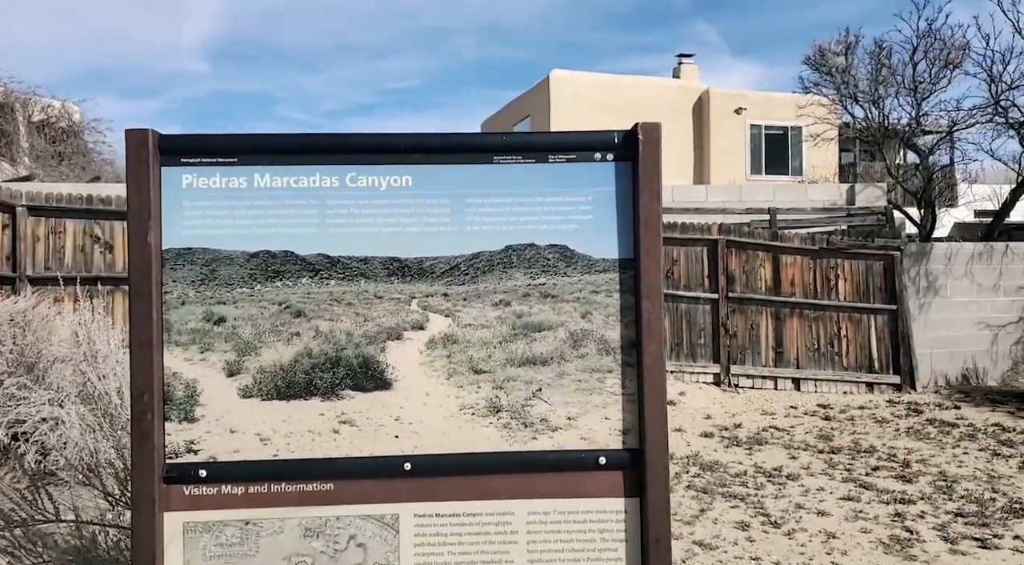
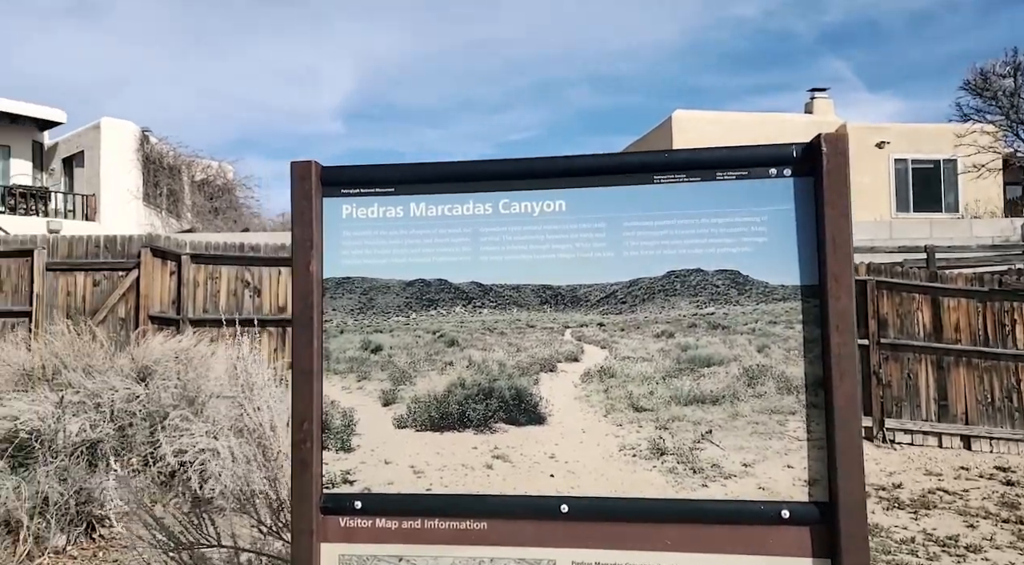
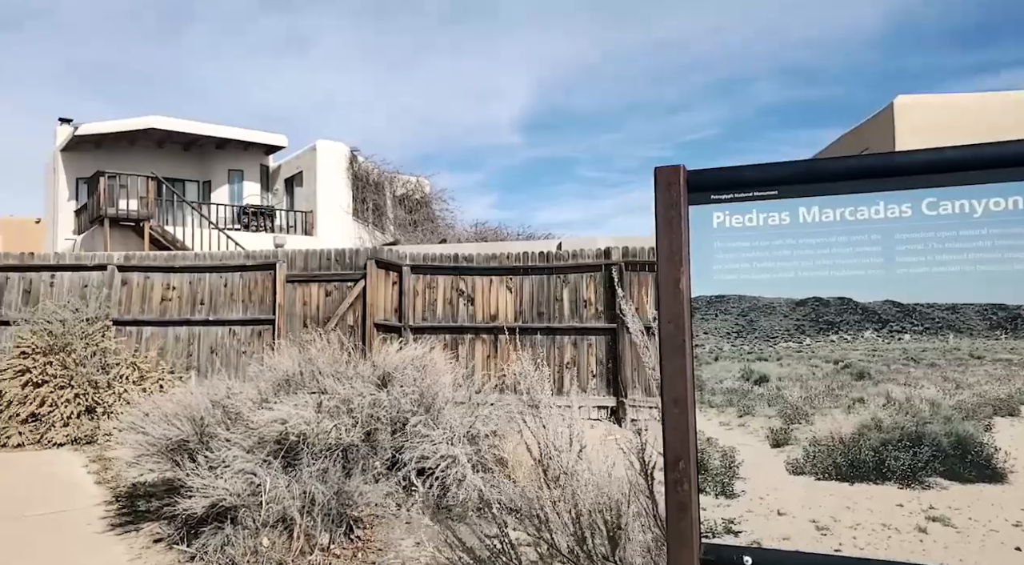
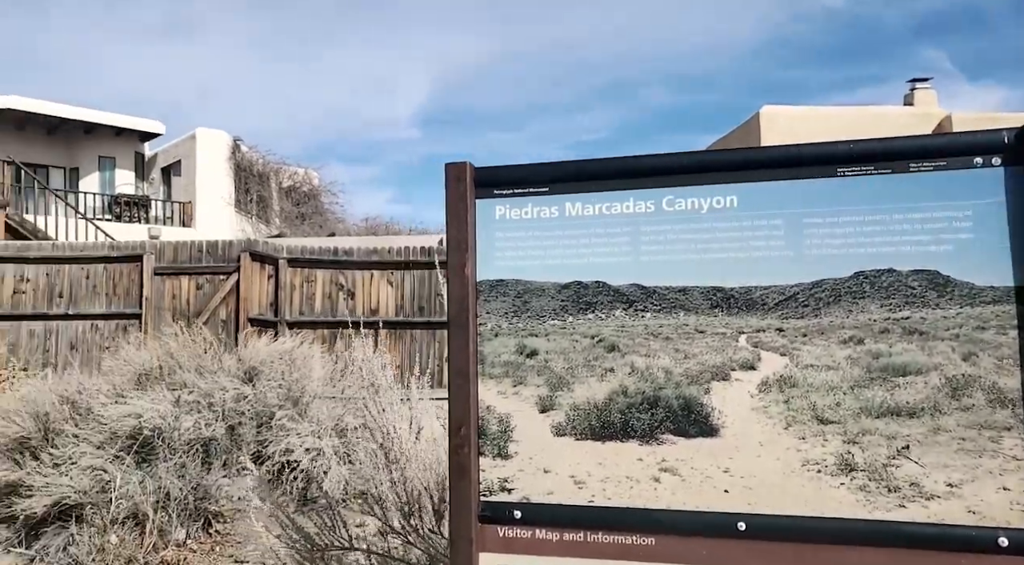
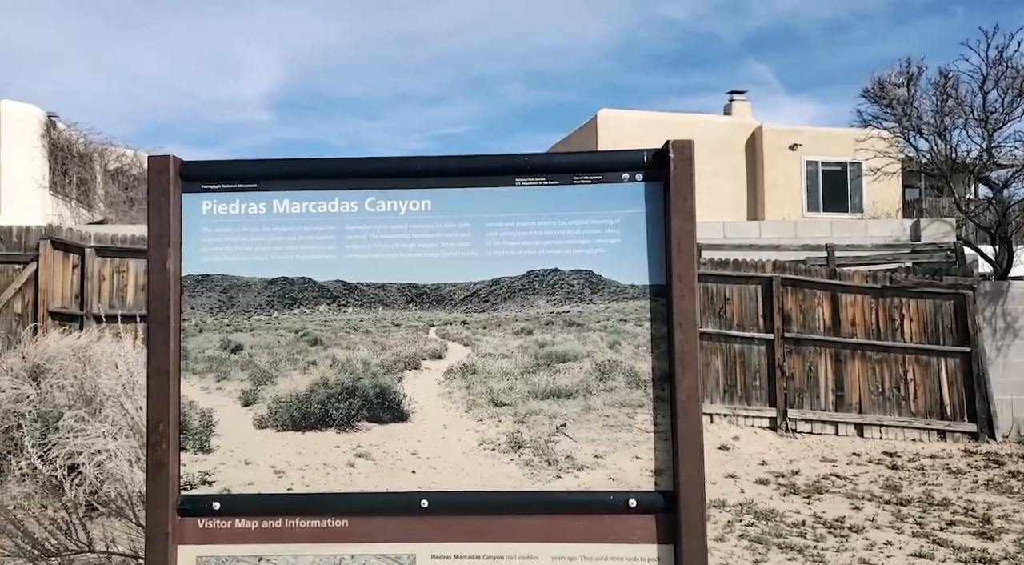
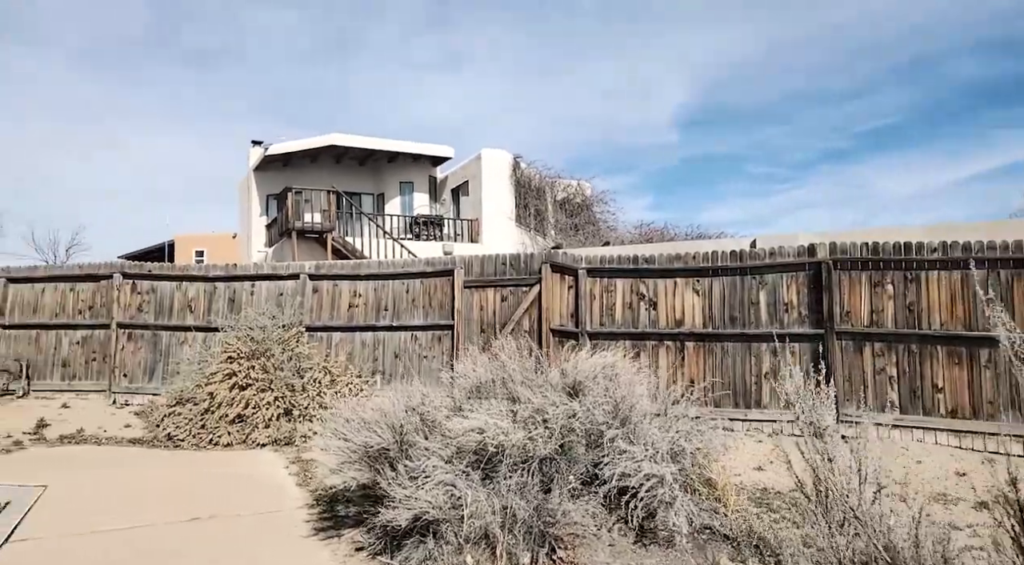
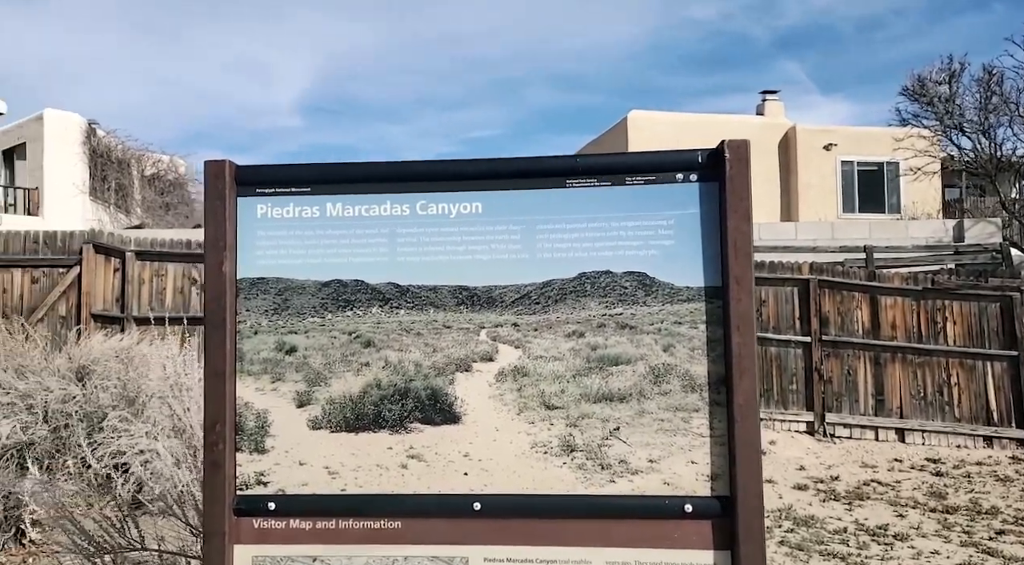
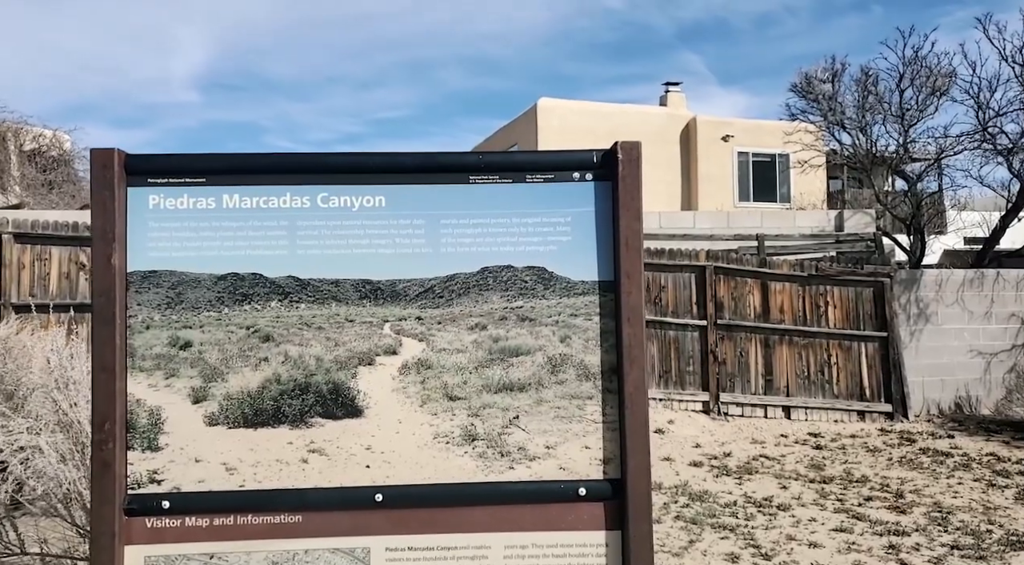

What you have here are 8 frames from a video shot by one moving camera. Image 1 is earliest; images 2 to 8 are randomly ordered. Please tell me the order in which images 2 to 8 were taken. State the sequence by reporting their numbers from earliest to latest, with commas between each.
8, 5, 7, 2, 4, 3, 6
